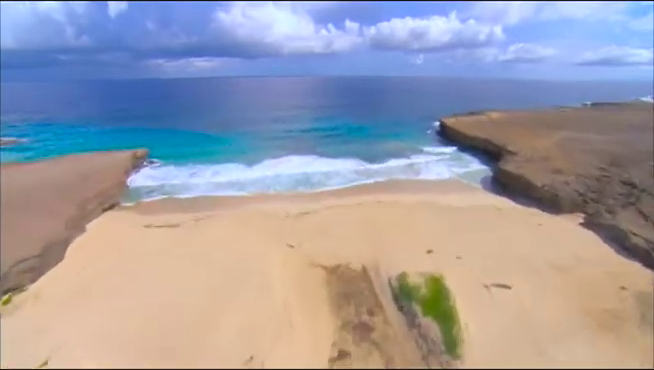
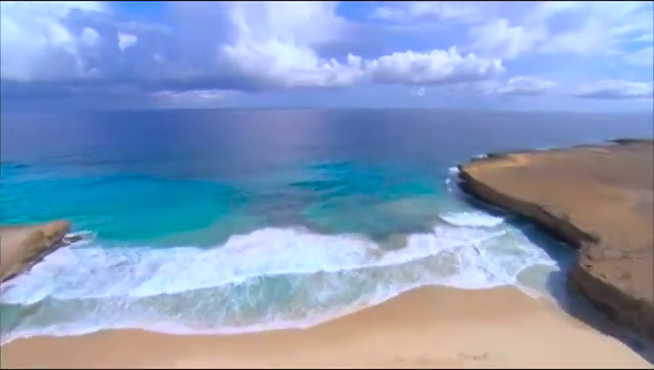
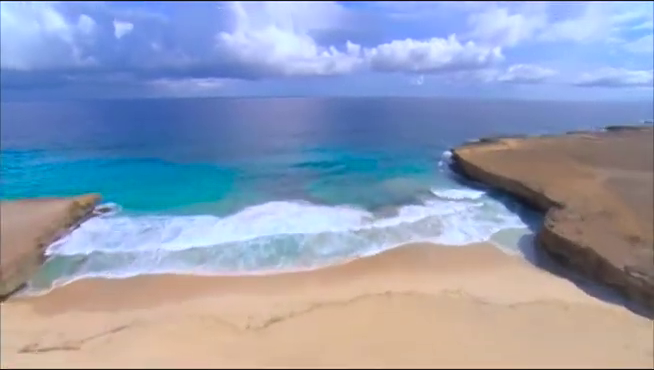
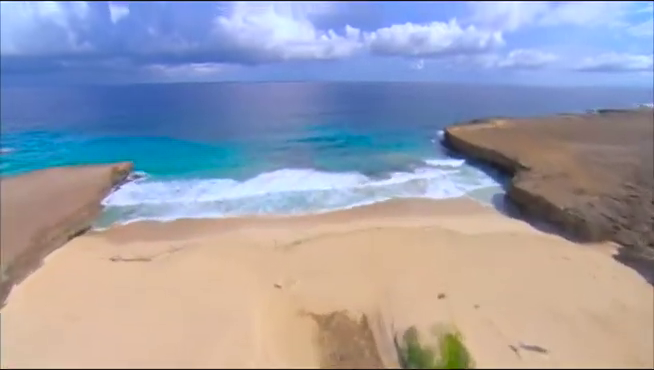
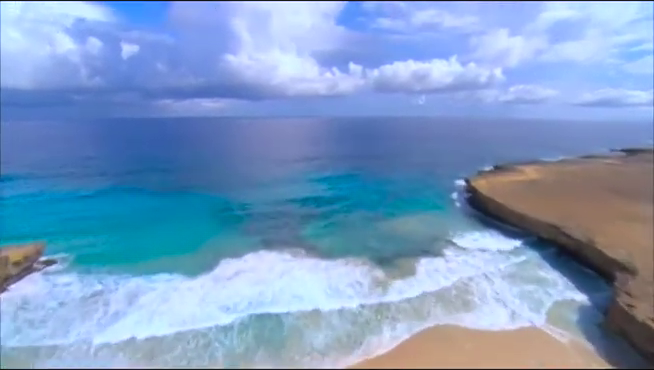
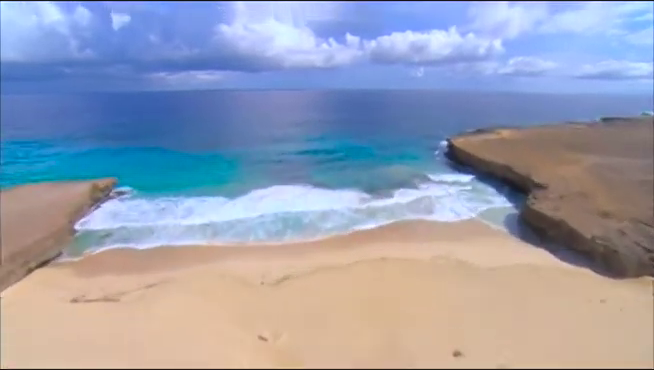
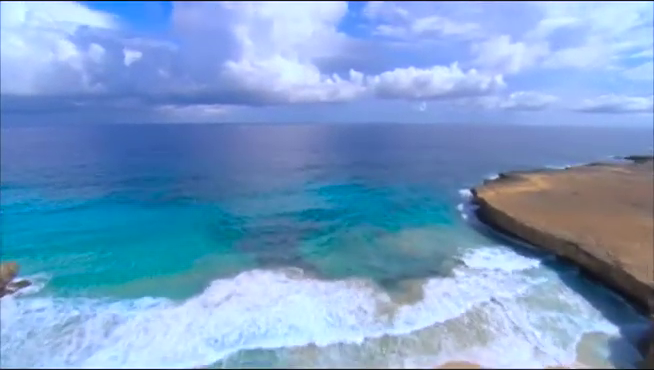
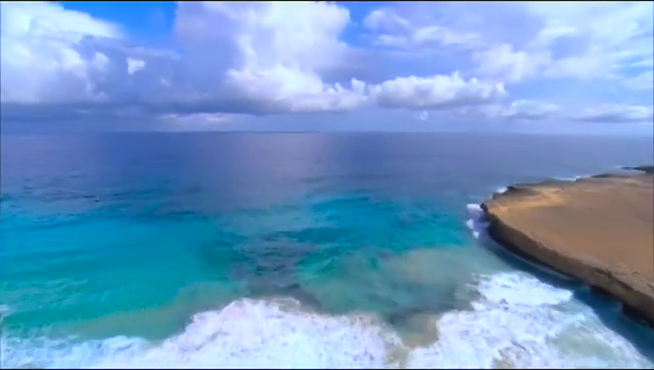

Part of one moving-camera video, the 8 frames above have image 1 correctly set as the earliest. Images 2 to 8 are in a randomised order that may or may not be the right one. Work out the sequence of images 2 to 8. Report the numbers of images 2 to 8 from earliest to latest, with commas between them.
4, 6, 3, 2, 5, 7, 8
